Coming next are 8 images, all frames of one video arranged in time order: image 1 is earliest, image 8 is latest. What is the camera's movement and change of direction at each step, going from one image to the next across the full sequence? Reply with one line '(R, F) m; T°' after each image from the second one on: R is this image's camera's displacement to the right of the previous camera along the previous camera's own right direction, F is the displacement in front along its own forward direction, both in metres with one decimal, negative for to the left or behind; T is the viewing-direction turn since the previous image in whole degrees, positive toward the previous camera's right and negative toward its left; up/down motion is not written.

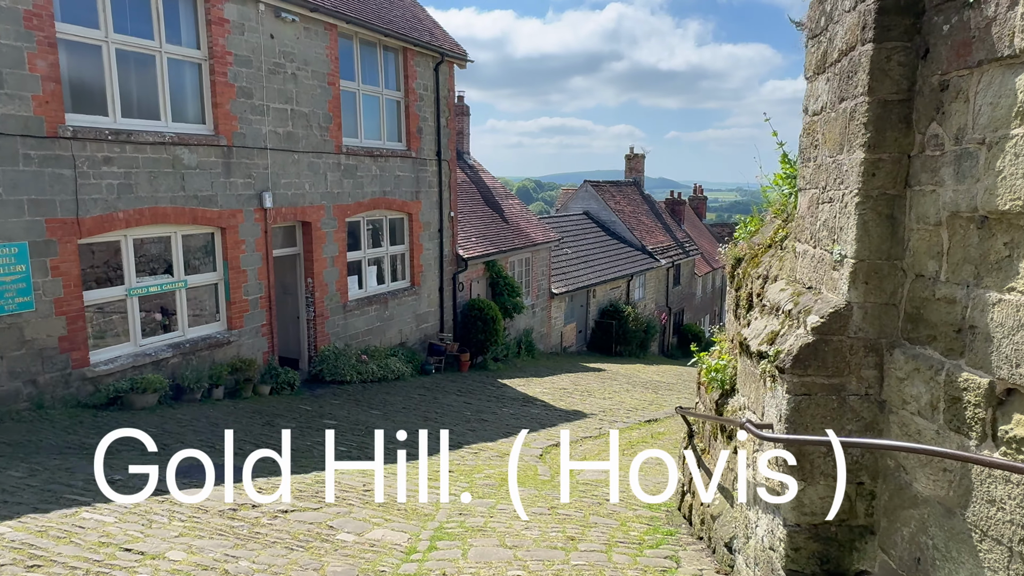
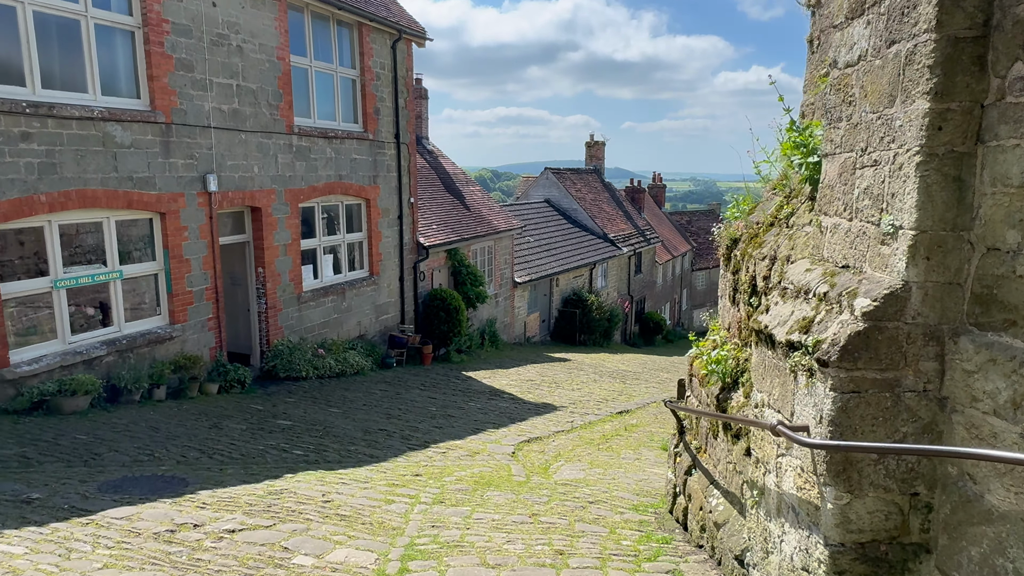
(-0.1, +0.5) m; +4°
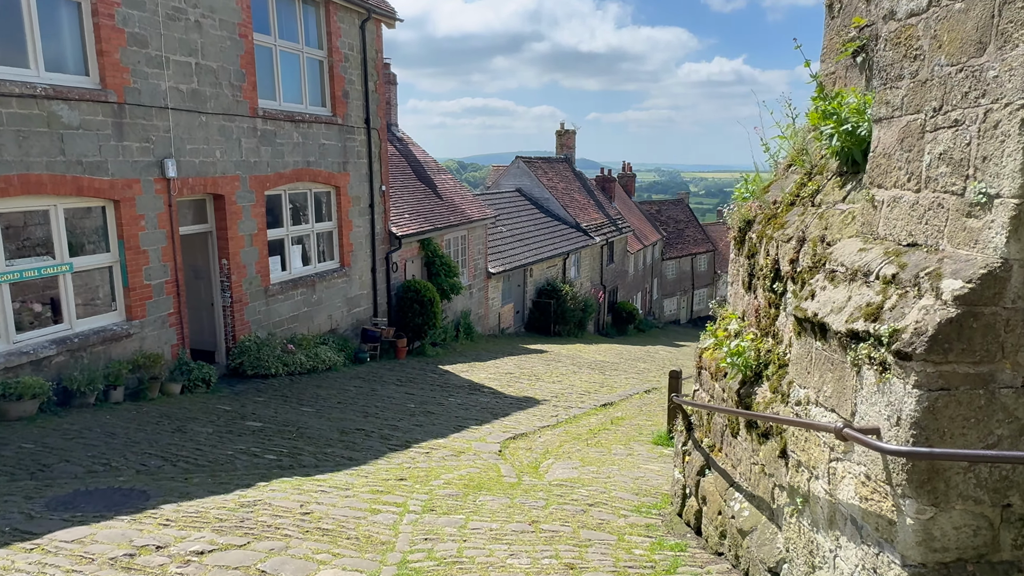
(-0.2, +0.4) m; +3°
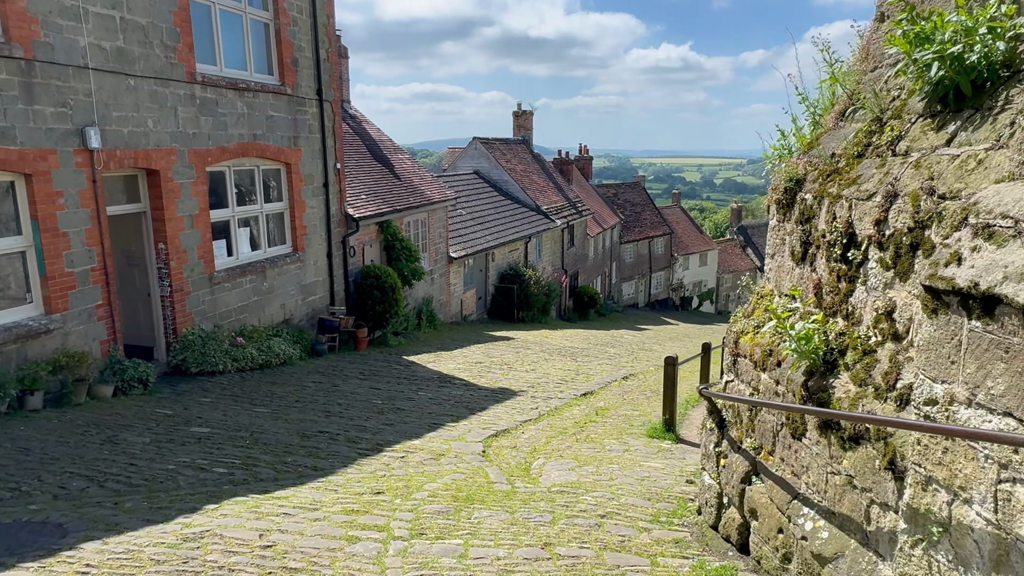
(-0.3, +0.8) m; +4°
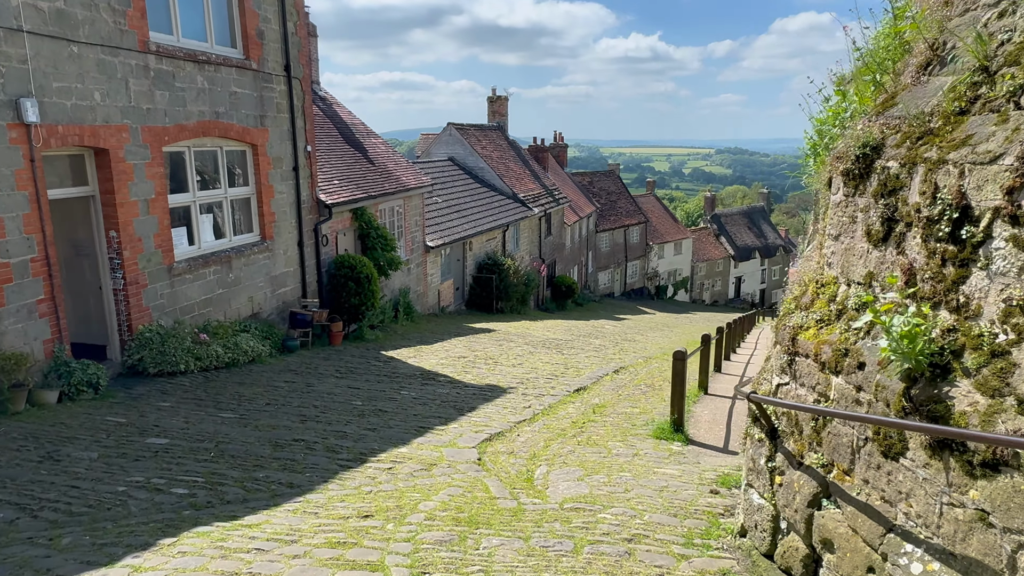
(-0.2, +0.7) m; +2°
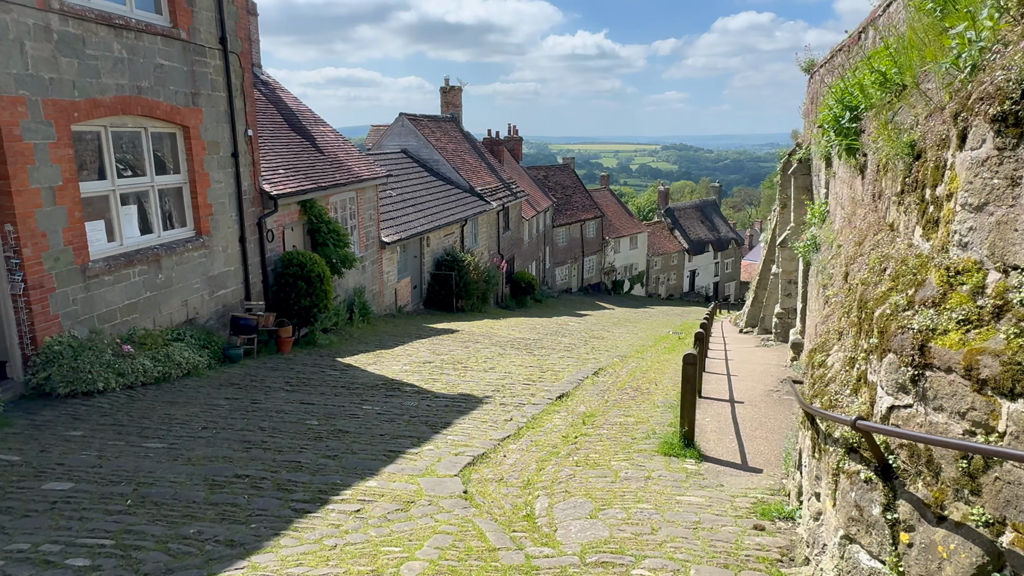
(-0.3, +1.0) m; +4°
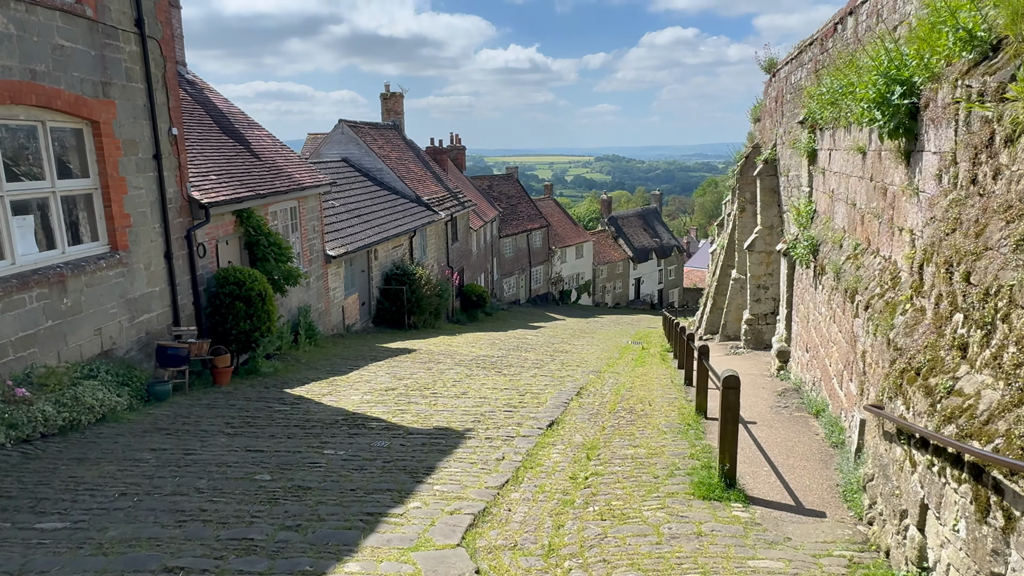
(-0.4, +1.1) m; +5°
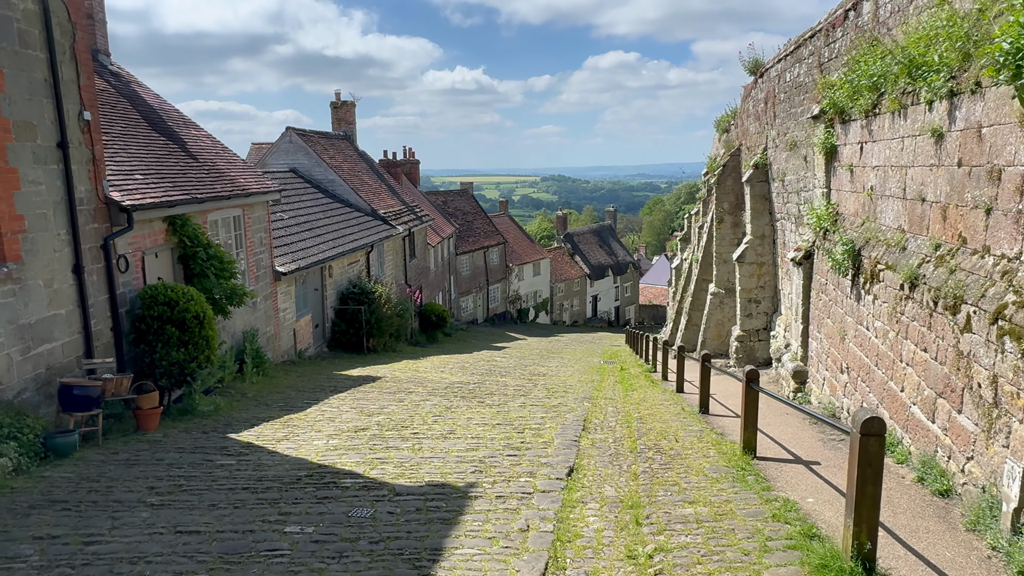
(-0.5, +1.5) m; +4°
